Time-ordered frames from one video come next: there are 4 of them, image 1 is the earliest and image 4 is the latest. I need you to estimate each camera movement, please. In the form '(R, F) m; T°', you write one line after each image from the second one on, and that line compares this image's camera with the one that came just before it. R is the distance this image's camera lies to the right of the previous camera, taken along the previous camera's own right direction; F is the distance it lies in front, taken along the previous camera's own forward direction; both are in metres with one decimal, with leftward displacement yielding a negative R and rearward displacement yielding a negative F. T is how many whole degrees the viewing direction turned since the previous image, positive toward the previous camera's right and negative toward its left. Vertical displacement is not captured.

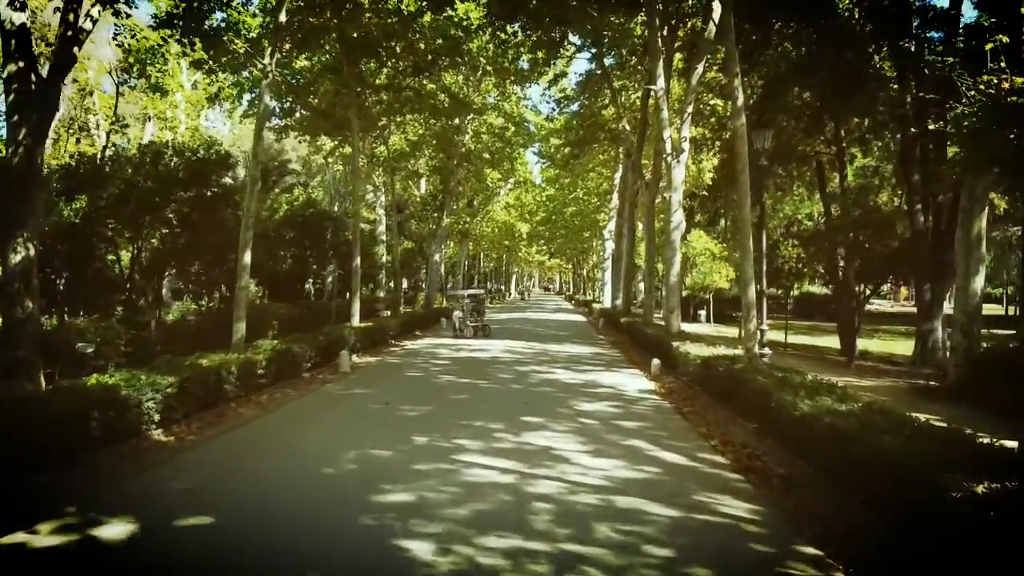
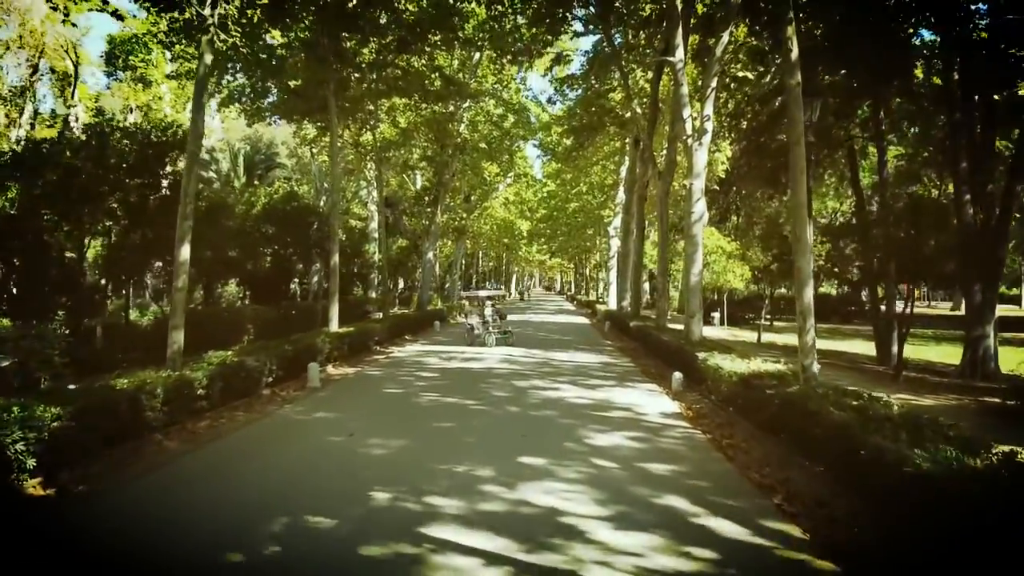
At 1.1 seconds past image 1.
(0.0, +1.6) m; 0°
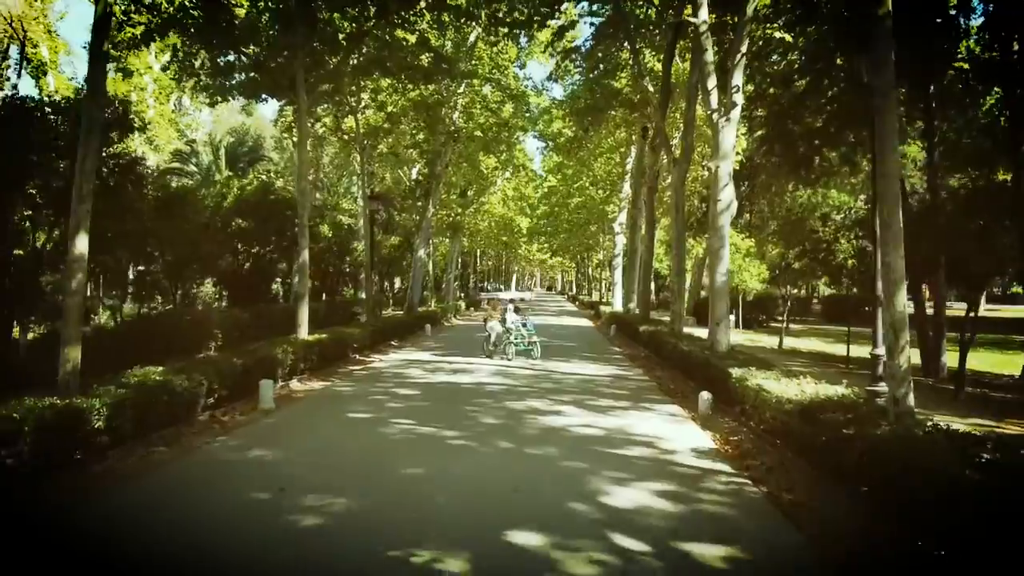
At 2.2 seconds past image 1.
(+0.1, +1.6) m; 0°
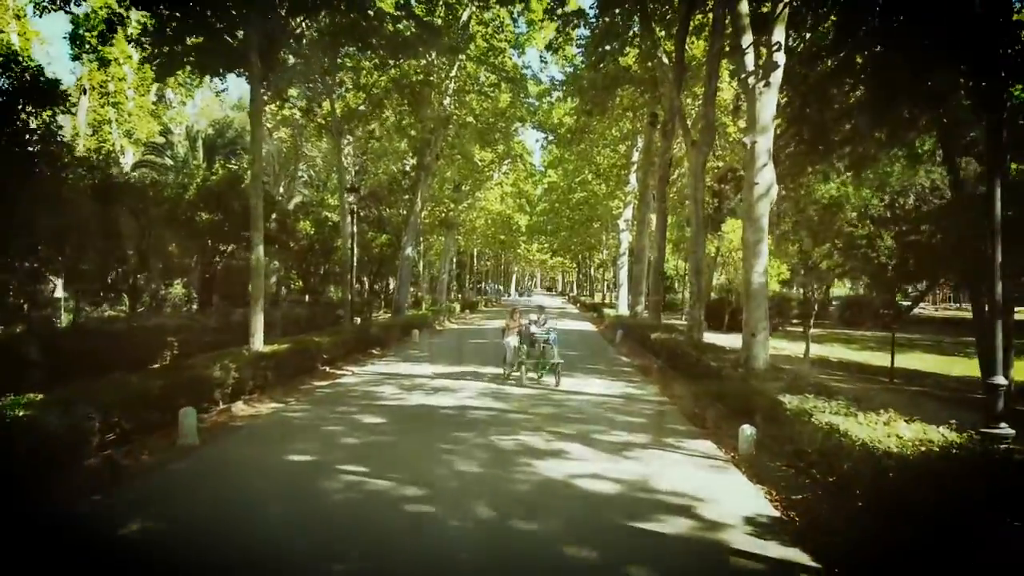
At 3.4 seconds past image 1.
(+0.1, +1.7) m; 0°
